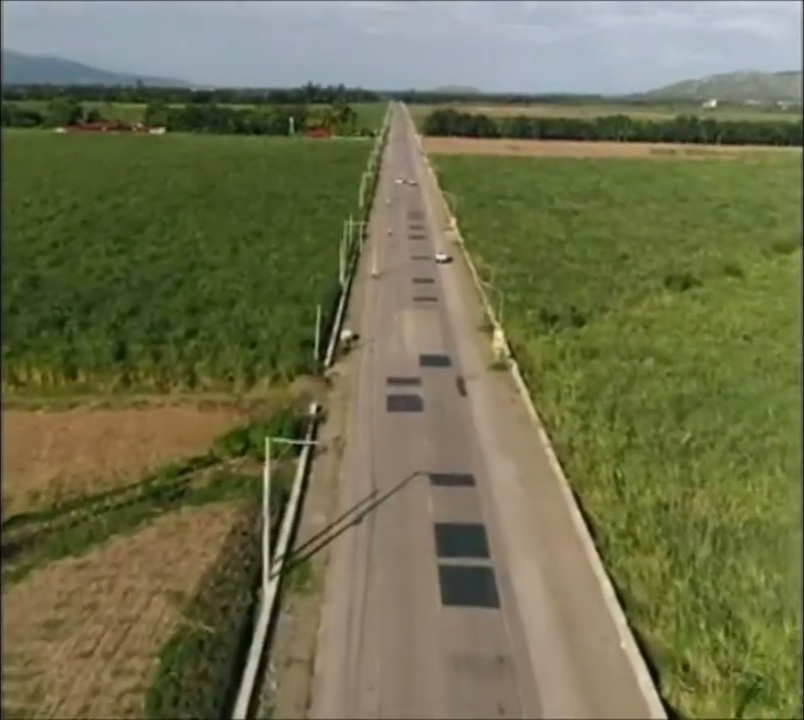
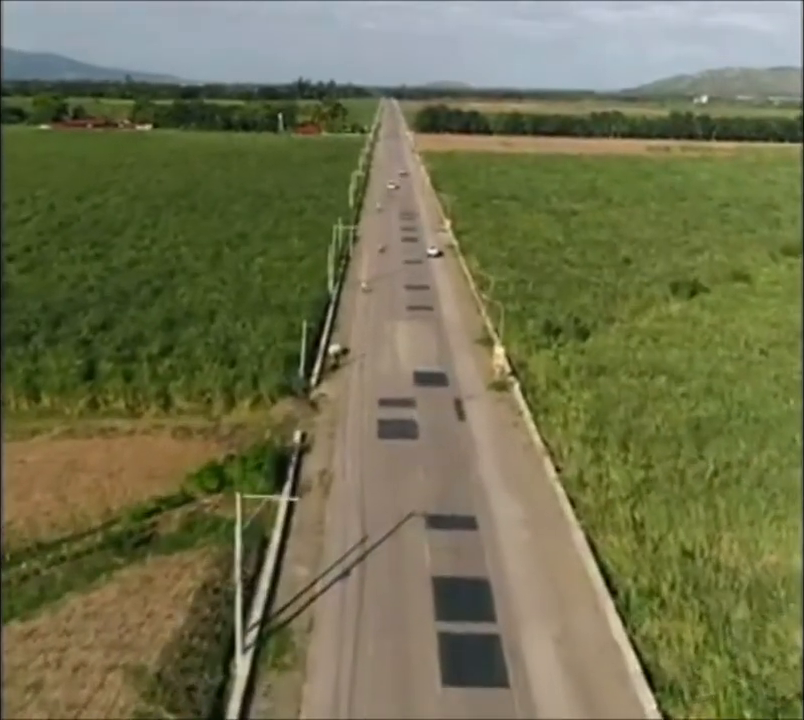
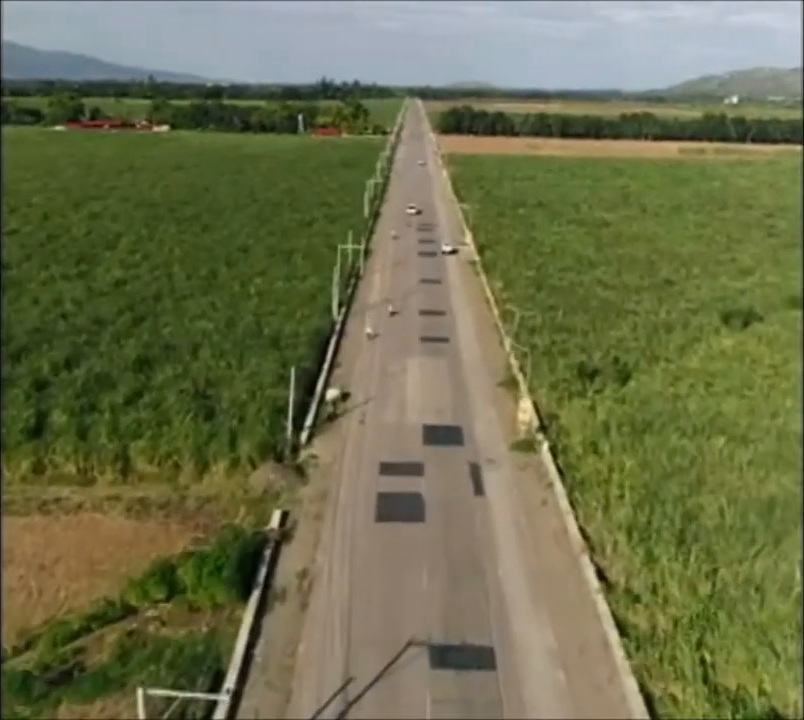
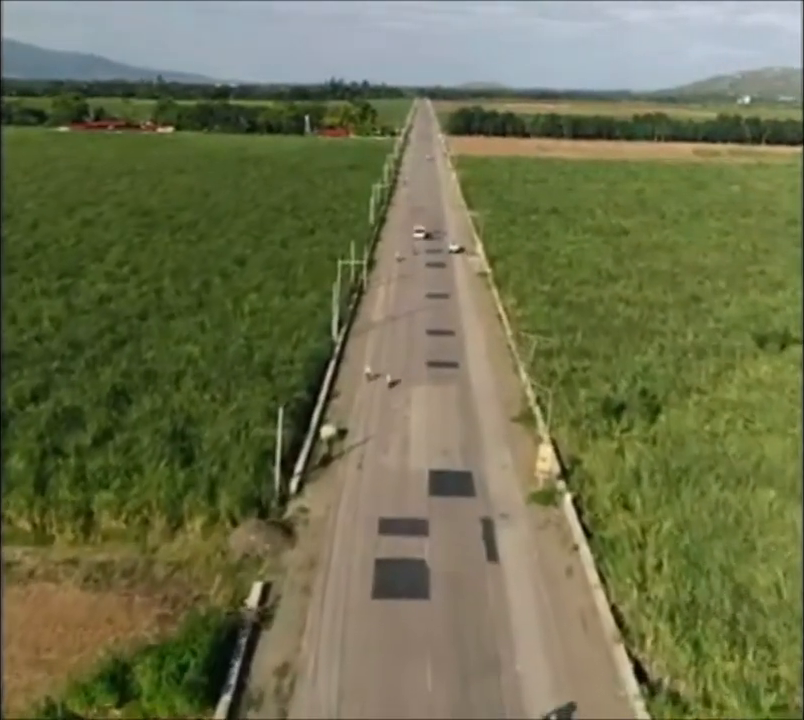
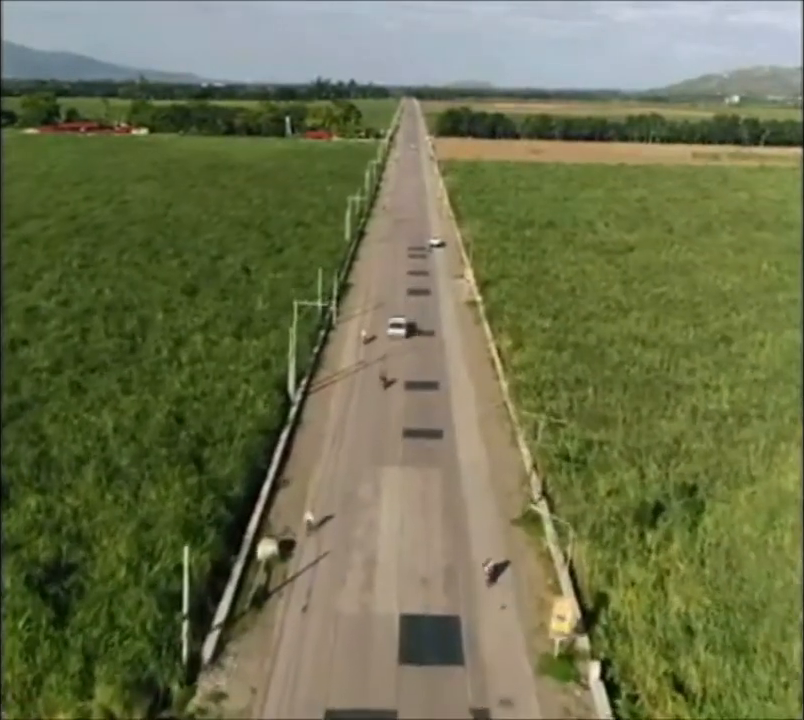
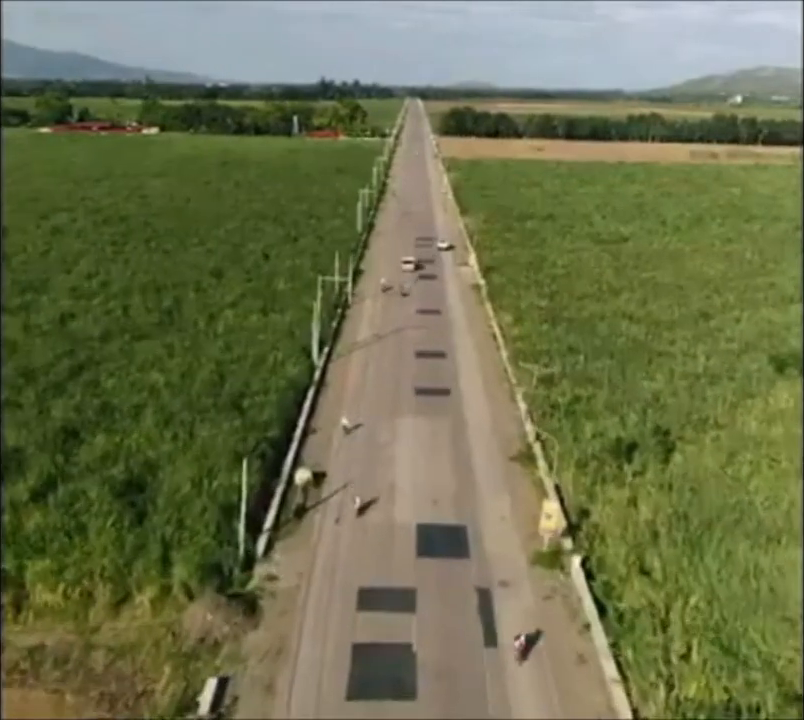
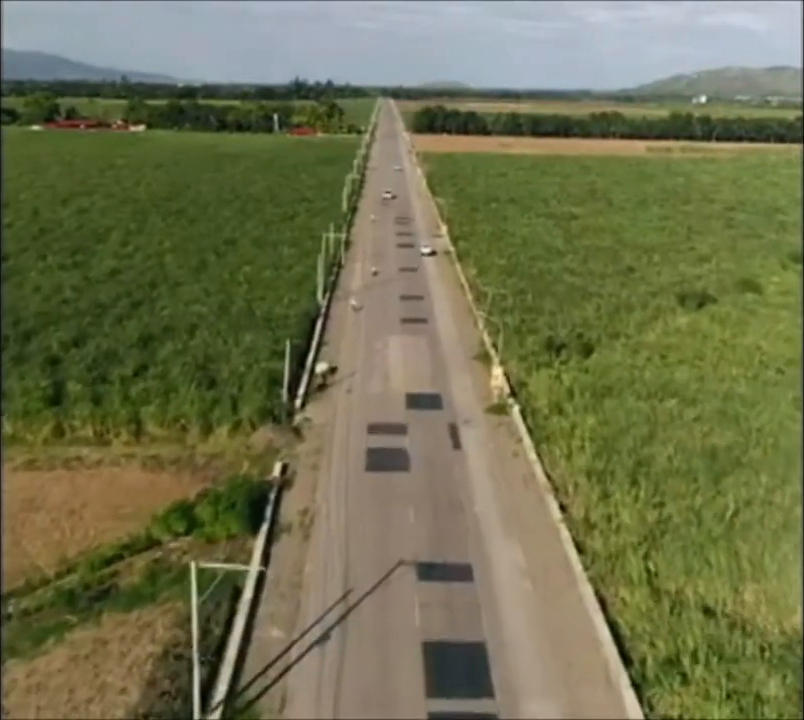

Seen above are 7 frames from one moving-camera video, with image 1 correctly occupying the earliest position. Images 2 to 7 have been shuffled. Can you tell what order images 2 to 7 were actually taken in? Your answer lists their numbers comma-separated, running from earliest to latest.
2, 7, 3, 4, 6, 5
